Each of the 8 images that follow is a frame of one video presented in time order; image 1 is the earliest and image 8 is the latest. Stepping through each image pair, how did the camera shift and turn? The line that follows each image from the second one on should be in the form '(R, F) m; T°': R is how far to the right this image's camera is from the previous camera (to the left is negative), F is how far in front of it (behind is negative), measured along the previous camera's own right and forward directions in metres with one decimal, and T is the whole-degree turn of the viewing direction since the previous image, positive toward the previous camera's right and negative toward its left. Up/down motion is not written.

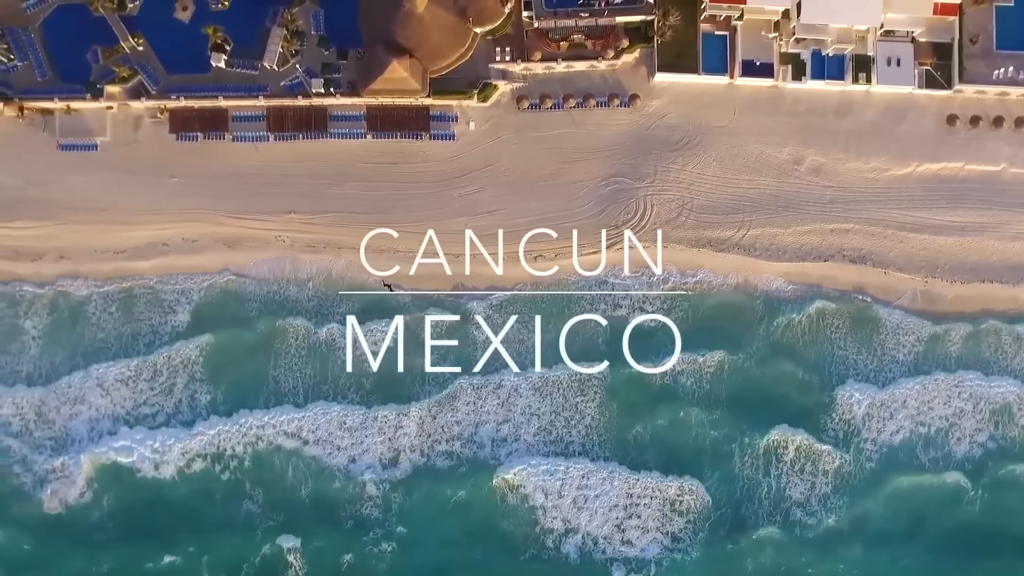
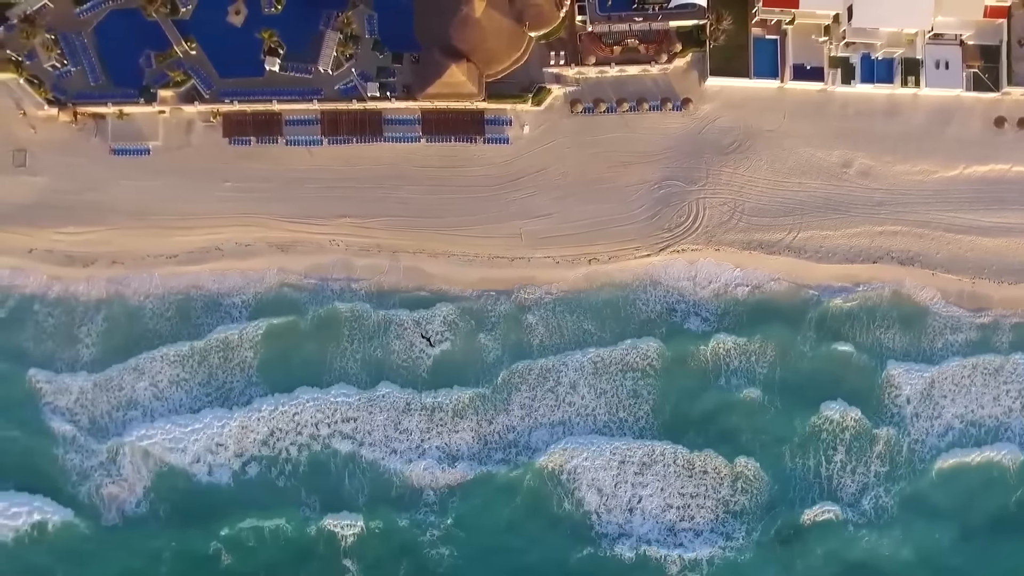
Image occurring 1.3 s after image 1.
(-2.6, -0.1) m; 0°
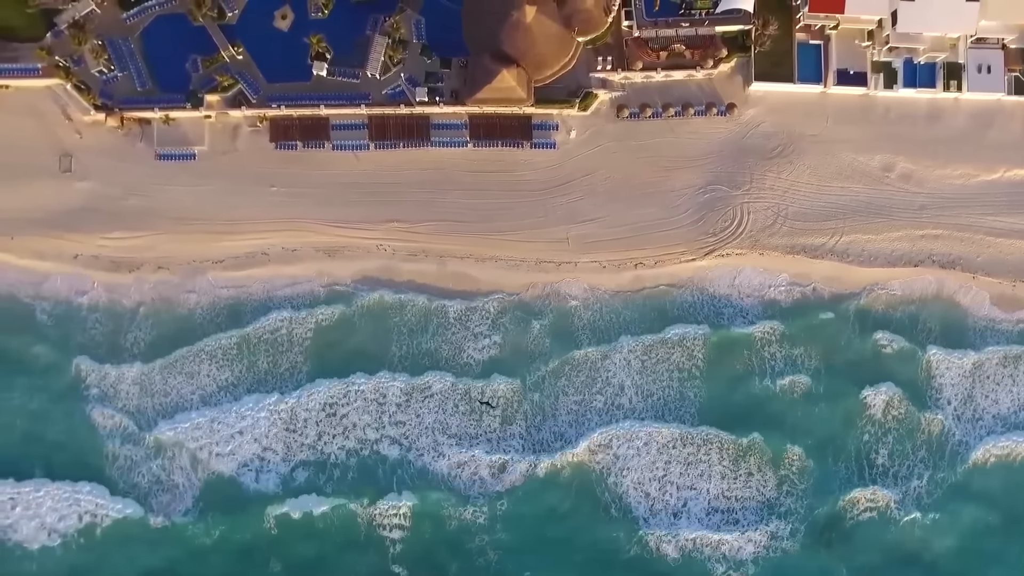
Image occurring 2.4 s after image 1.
(-2.2, -0.1) m; 0°
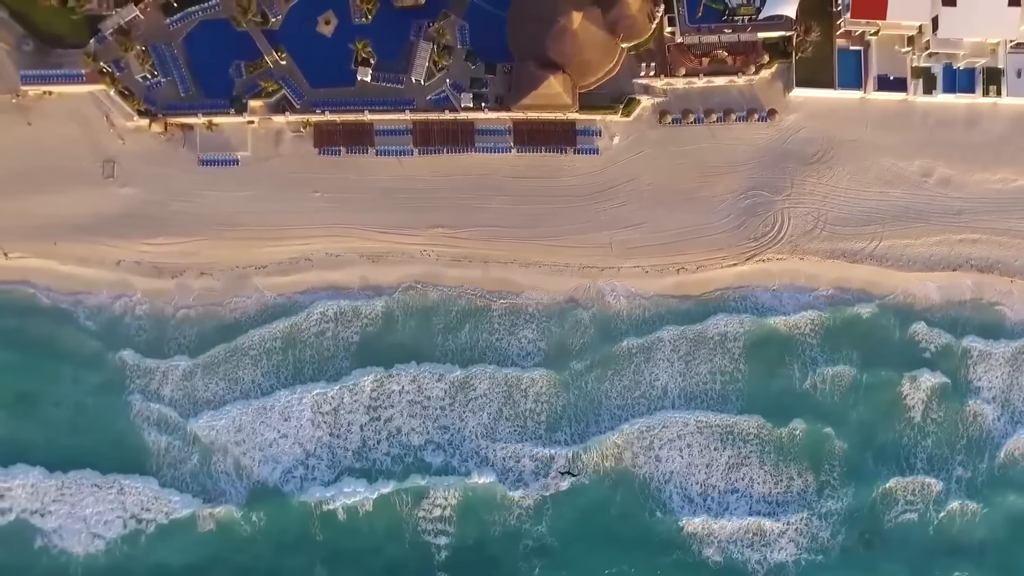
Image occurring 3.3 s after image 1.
(-2.1, 0.0) m; 0°
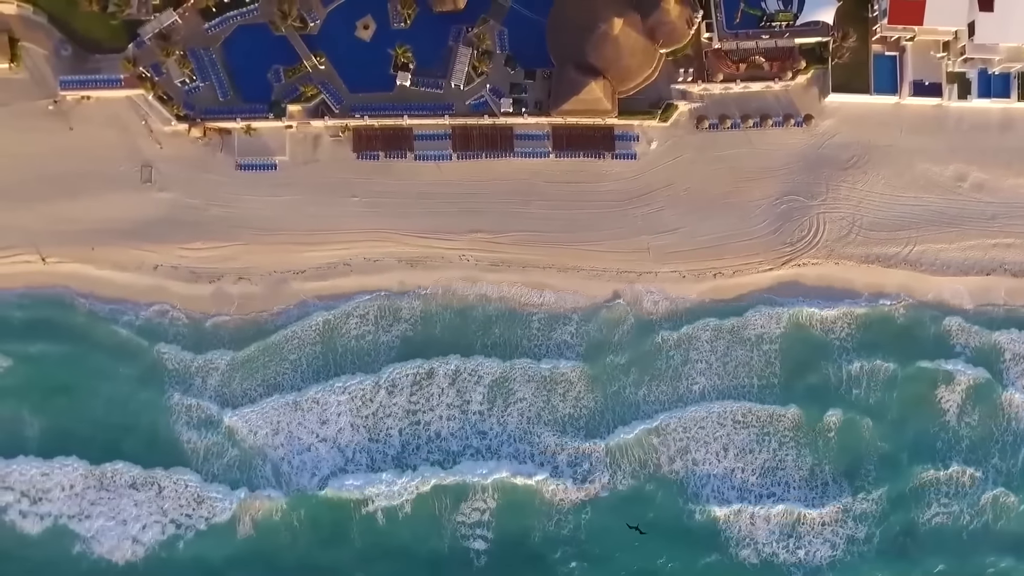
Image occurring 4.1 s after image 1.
(-1.8, 0.0) m; 0°
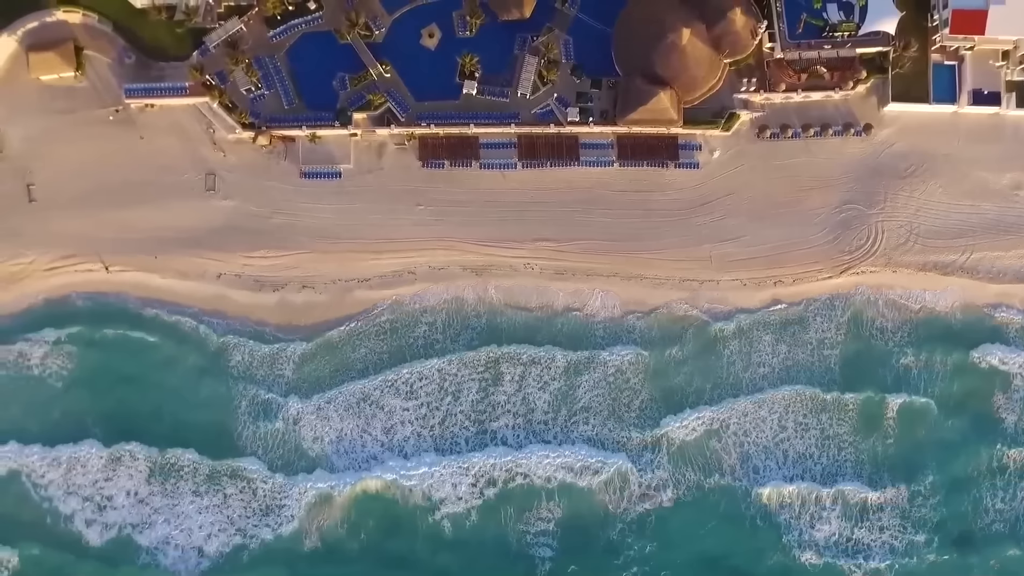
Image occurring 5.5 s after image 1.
(-3.0, 0.0) m; +1°
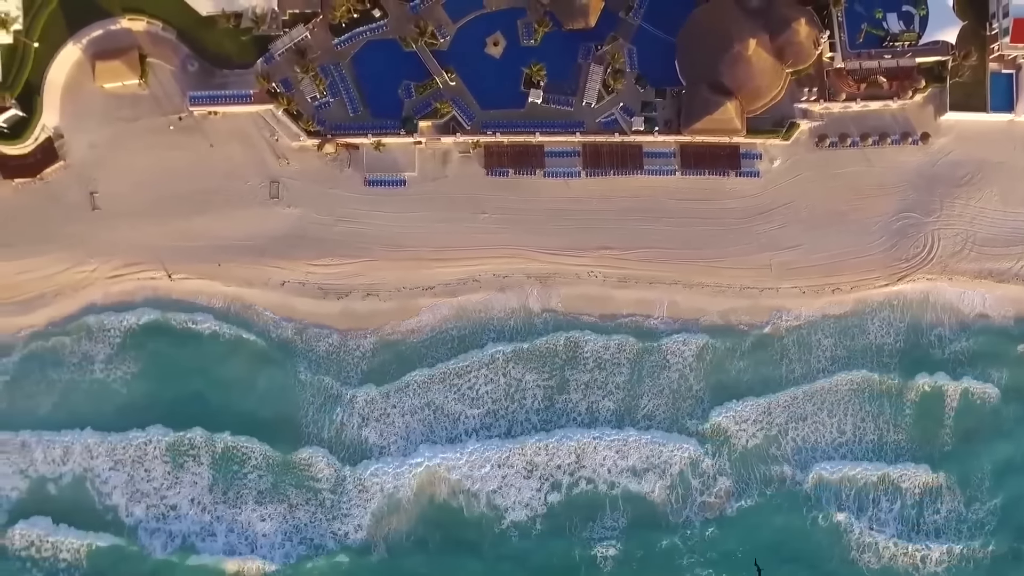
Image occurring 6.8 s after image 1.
(-3.0, -0.1) m; 0°
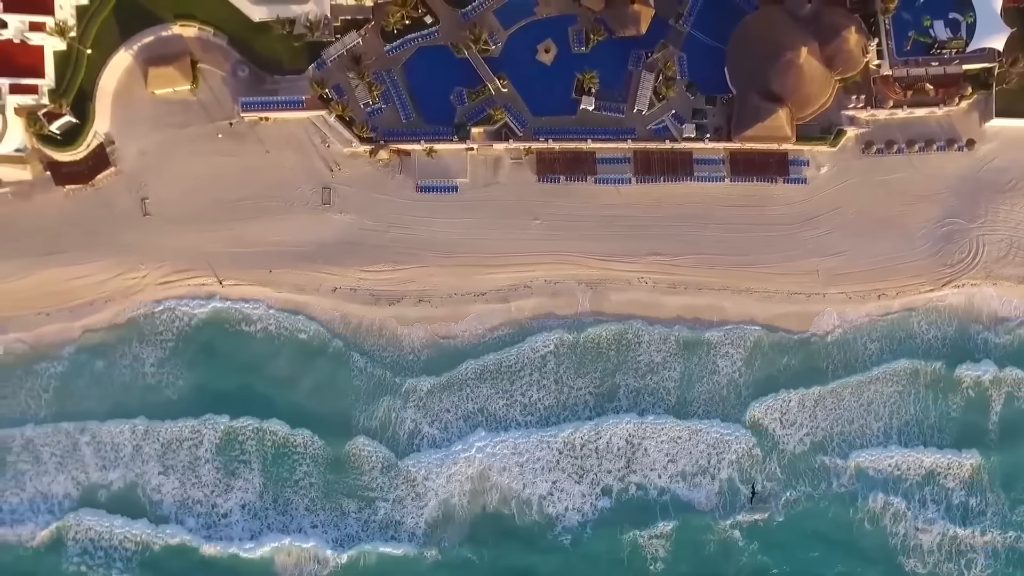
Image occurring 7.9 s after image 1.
(-2.4, -0.1) m; 0°
